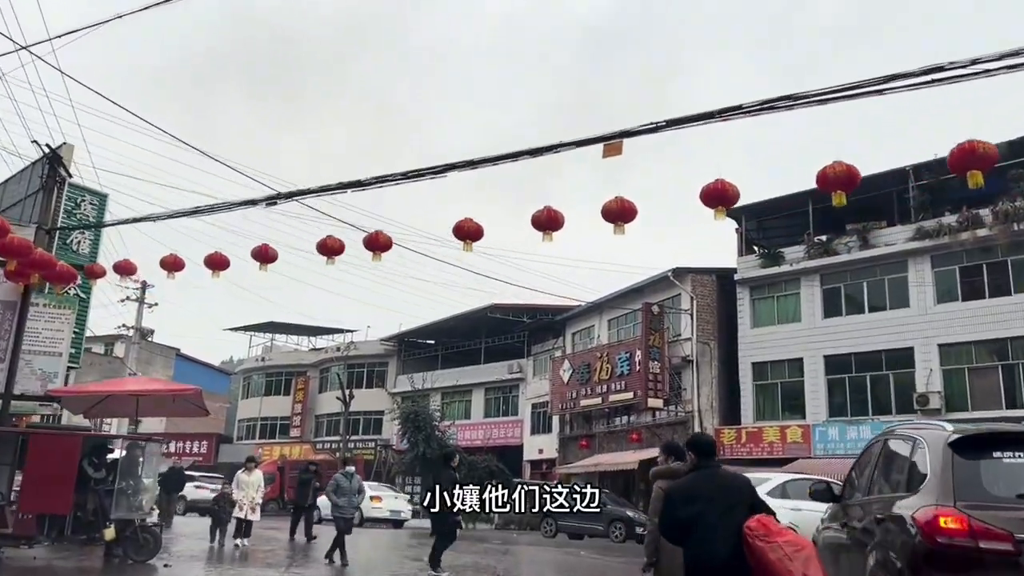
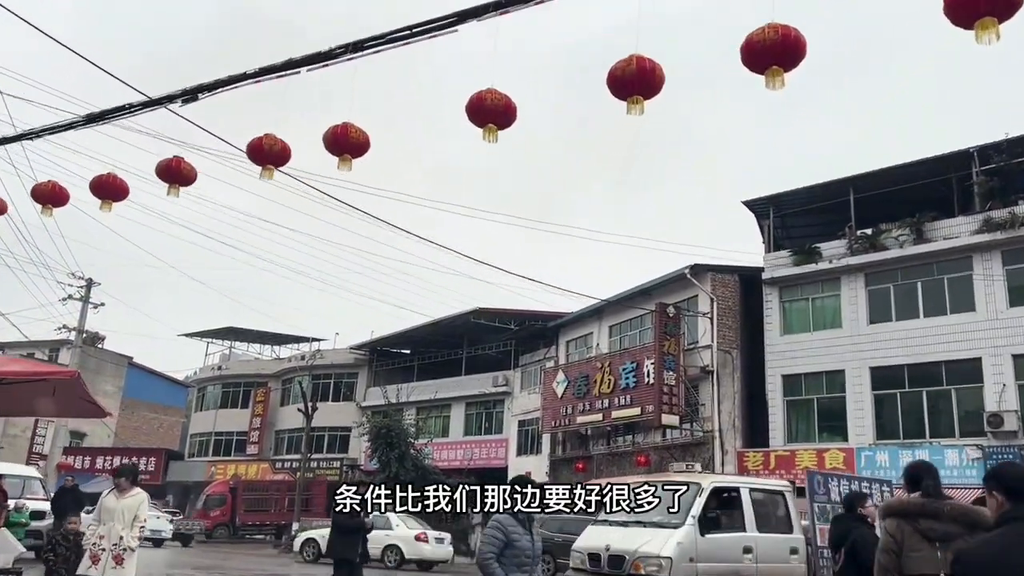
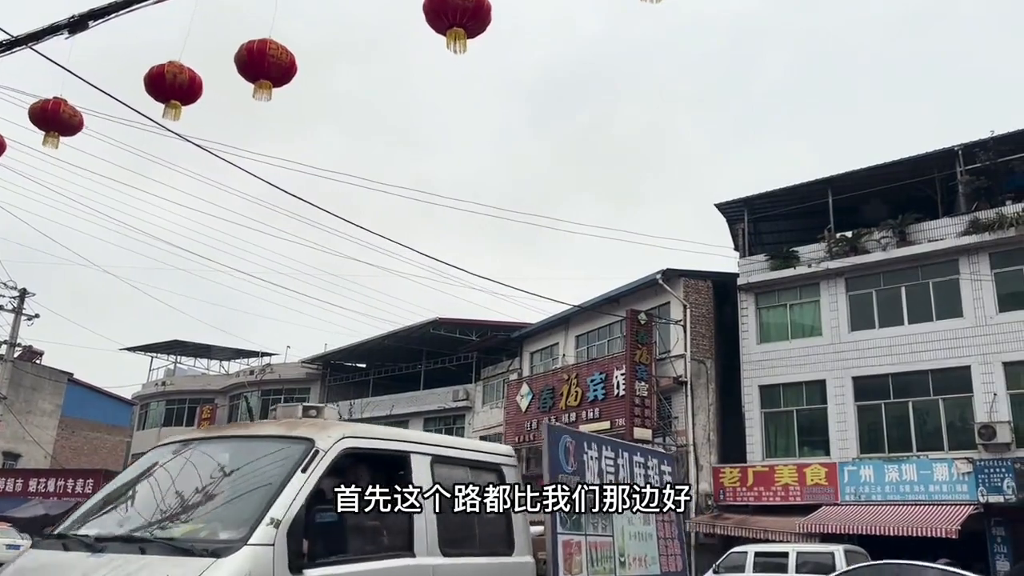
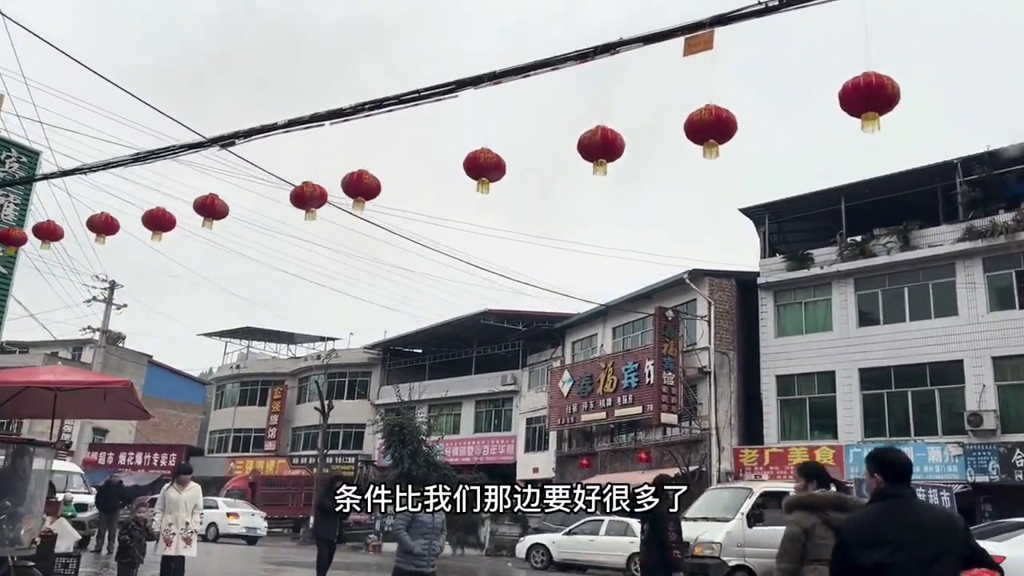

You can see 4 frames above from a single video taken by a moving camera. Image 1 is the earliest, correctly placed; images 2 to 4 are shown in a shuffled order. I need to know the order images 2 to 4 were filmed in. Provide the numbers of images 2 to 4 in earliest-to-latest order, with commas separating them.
4, 2, 3
